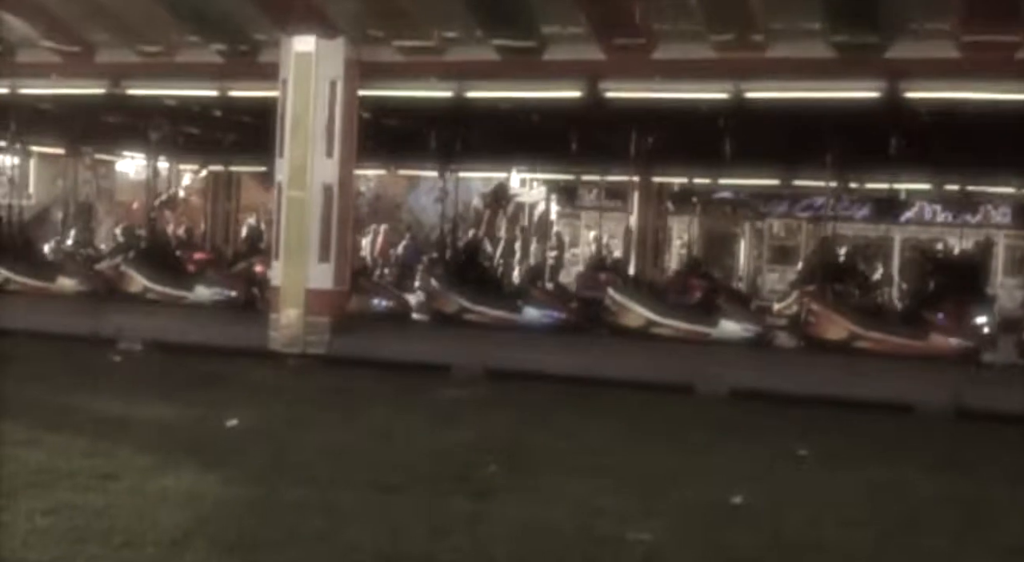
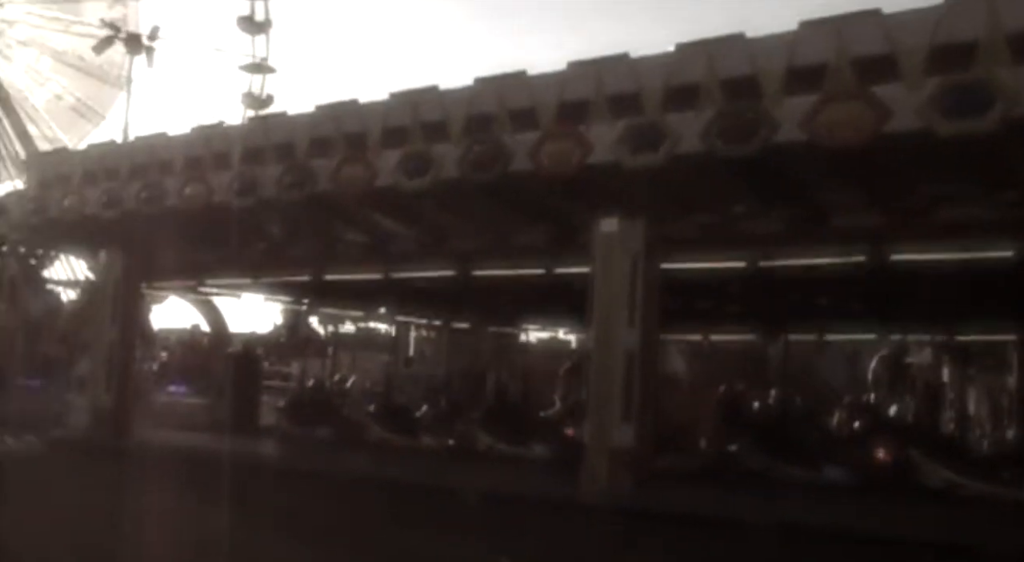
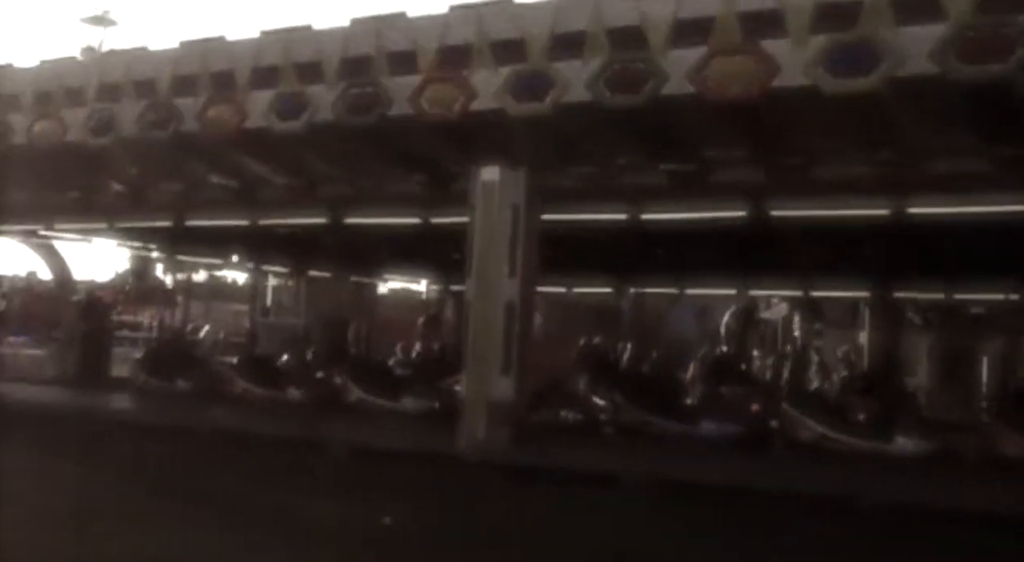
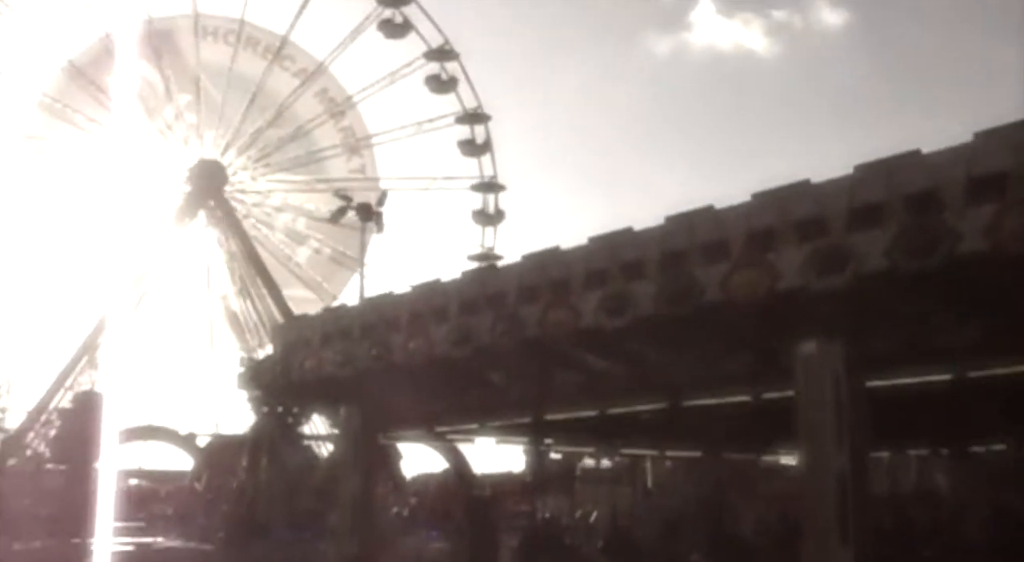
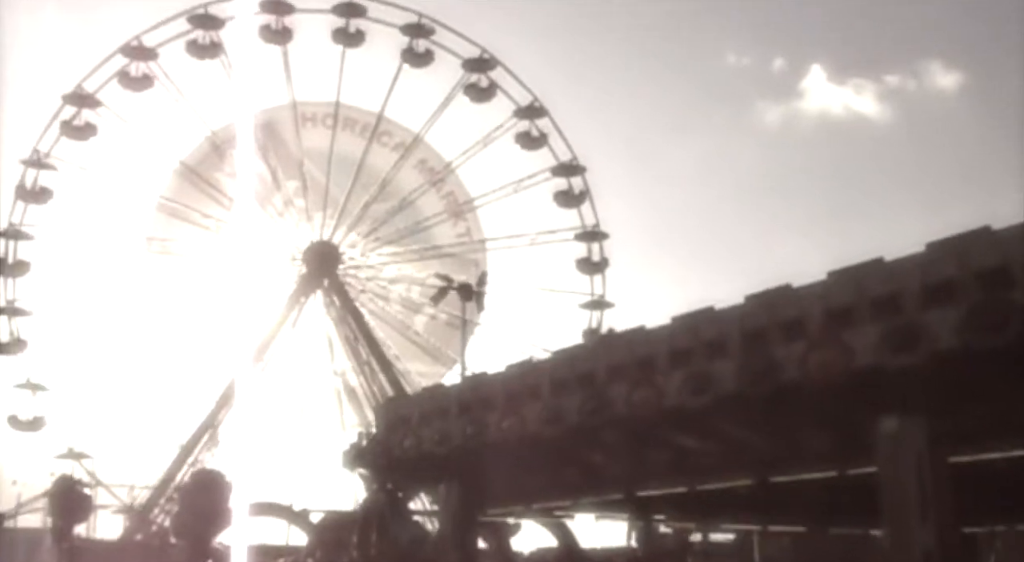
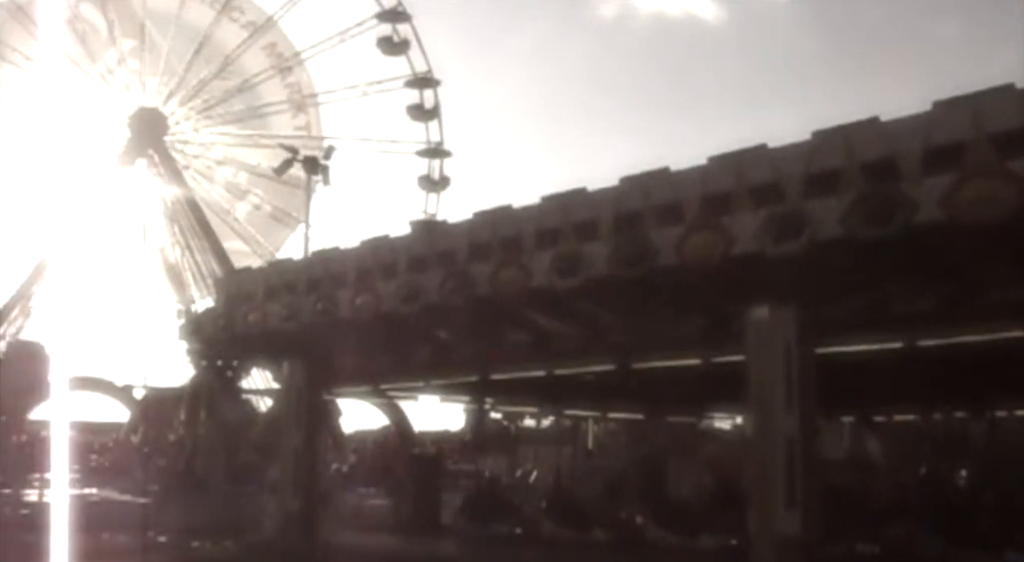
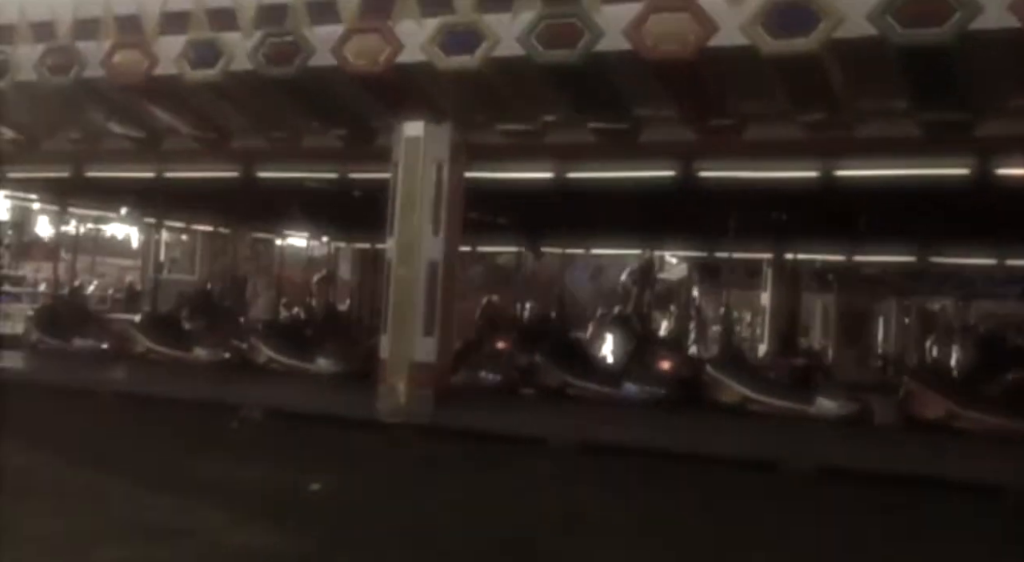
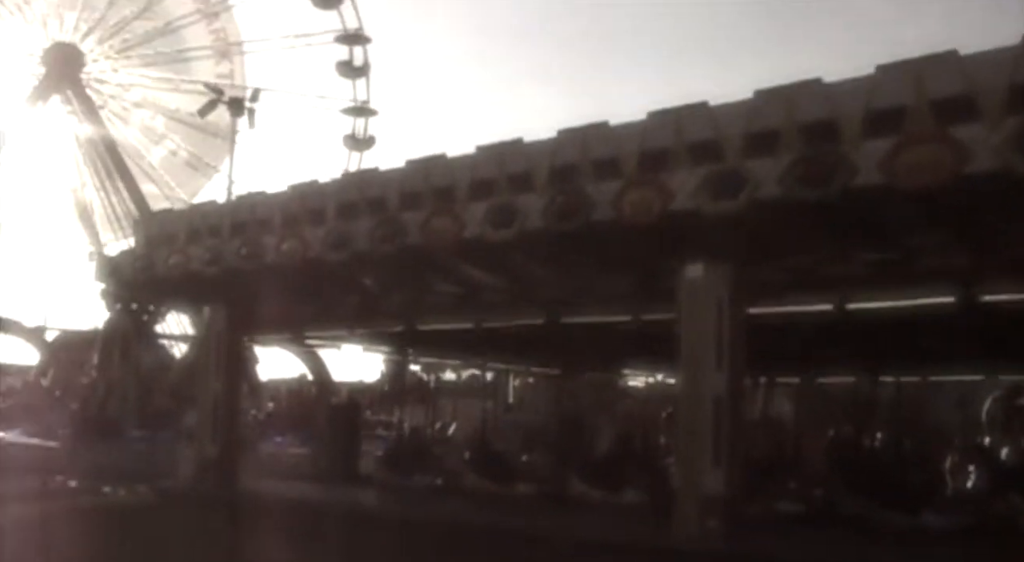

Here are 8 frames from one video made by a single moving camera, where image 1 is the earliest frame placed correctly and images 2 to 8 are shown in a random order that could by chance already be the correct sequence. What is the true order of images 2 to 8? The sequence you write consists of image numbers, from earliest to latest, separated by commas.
7, 3, 2, 8, 6, 4, 5
